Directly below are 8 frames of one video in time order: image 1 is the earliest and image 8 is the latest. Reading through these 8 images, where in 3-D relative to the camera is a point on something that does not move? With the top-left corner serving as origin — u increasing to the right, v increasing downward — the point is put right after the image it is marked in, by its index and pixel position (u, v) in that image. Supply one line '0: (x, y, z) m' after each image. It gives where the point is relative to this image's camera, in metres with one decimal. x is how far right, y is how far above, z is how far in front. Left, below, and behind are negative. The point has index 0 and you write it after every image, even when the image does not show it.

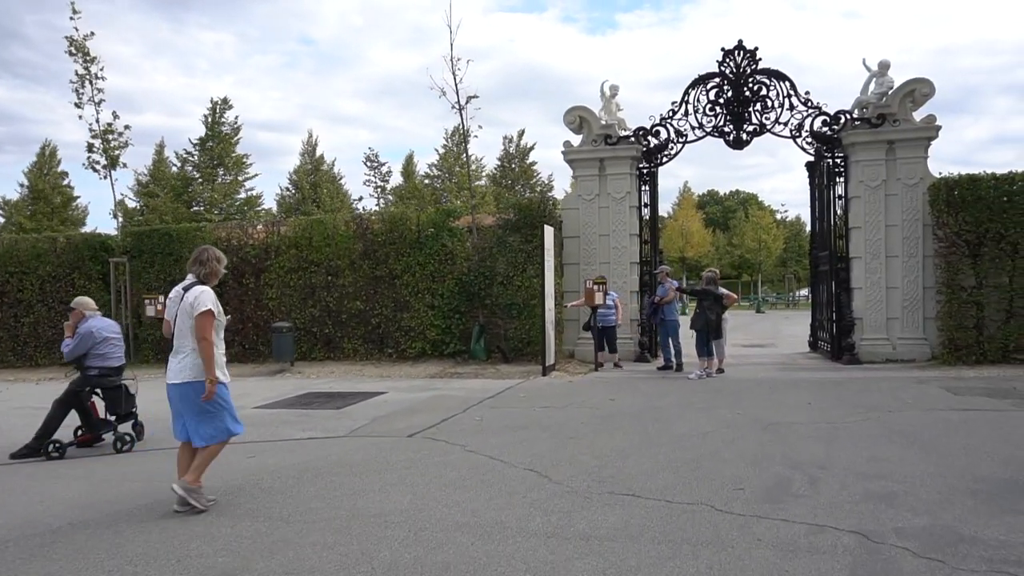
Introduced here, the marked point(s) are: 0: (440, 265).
0: (-1.5, +0.5, +15.2) m
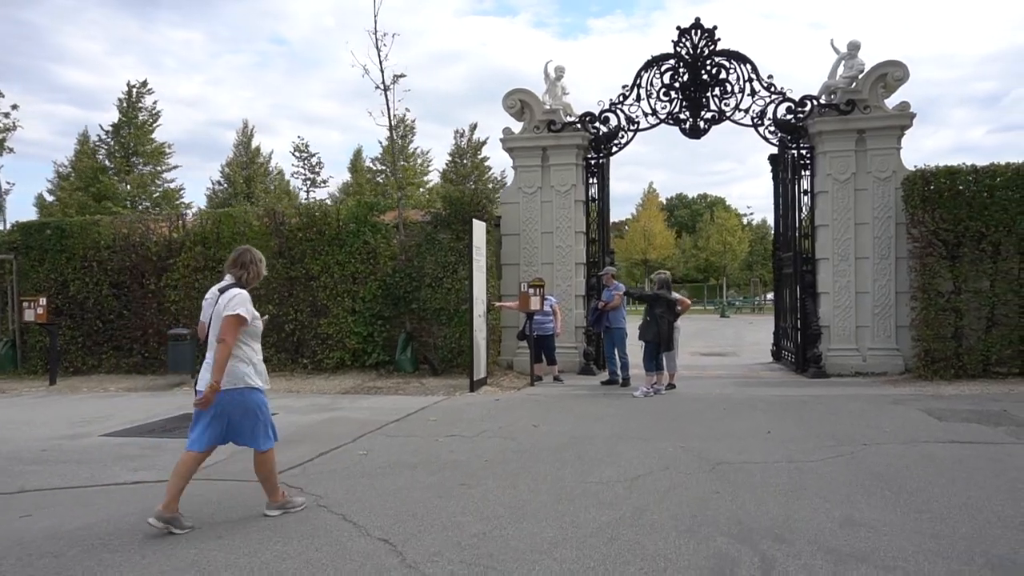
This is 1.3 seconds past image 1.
0: (-2.8, +0.4, +13.5) m
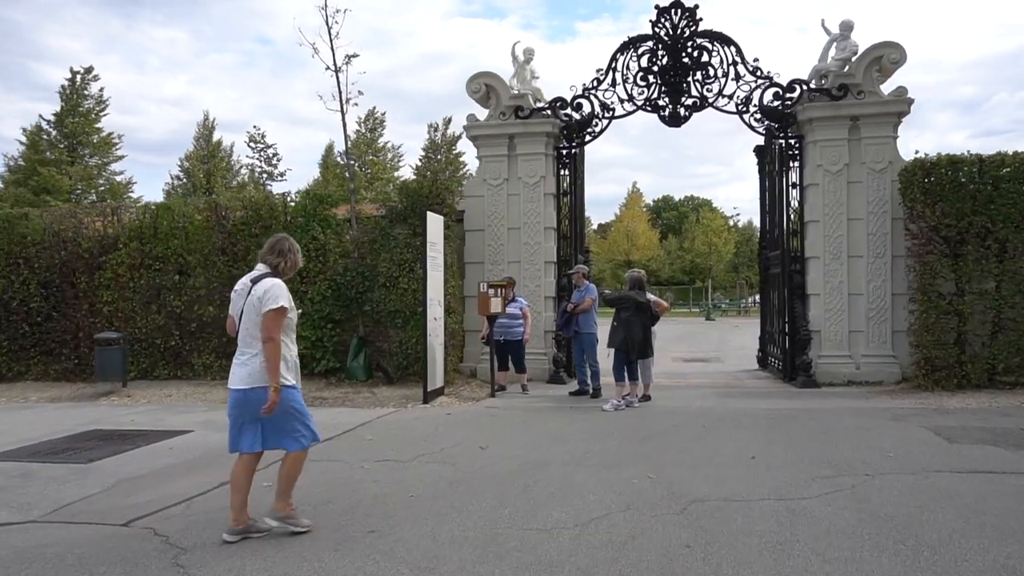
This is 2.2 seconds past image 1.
0: (-3.4, +0.4, +12.3) m
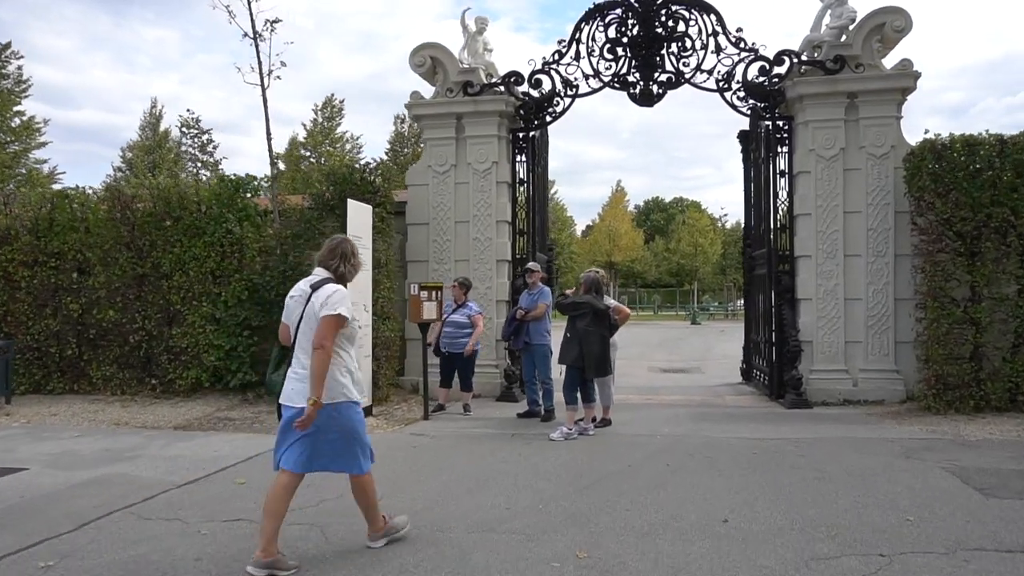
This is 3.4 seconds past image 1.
0: (-4.2, +0.4, +10.6) m
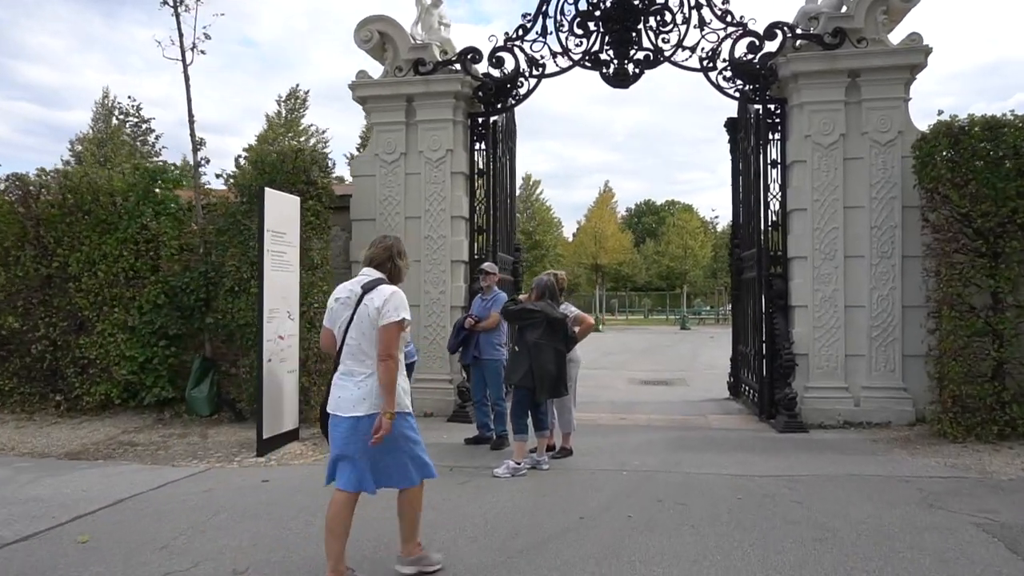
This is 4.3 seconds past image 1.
0: (-4.7, +0.3, +9.3) m
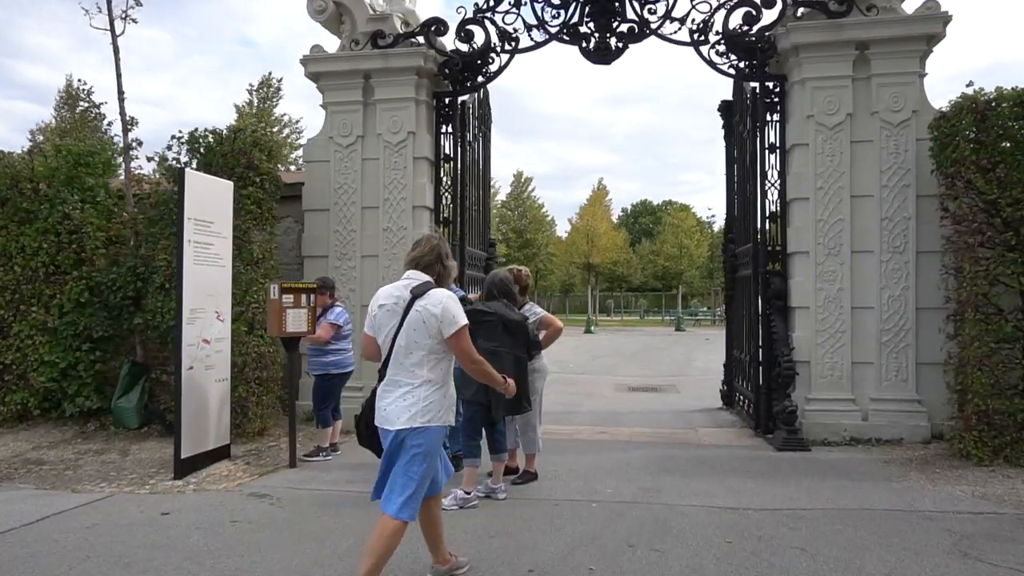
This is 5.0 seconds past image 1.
0: (-5.1, +0.4, +8.3) m
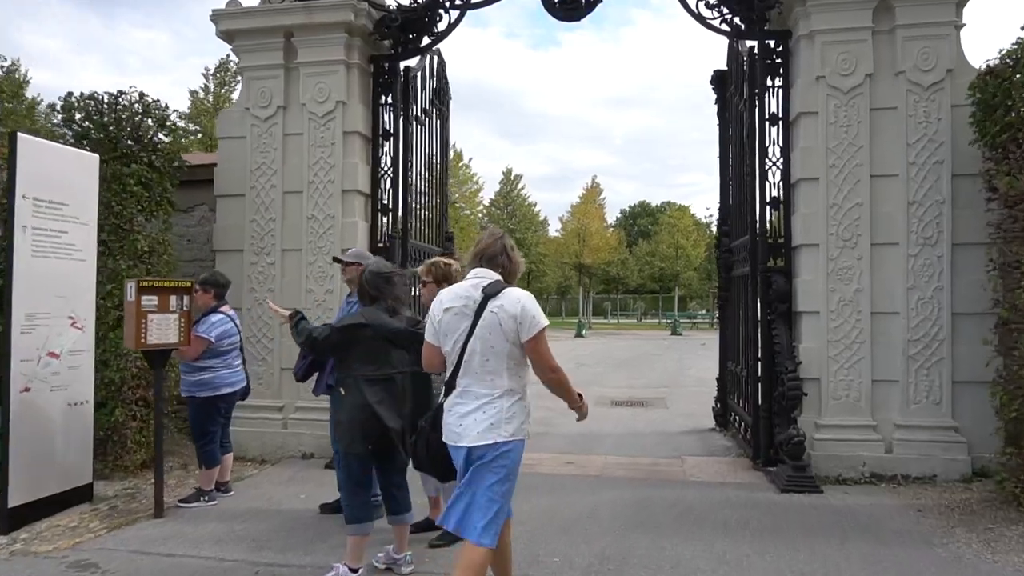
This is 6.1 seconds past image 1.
0: (-5.6, +0.4, +6.9) m
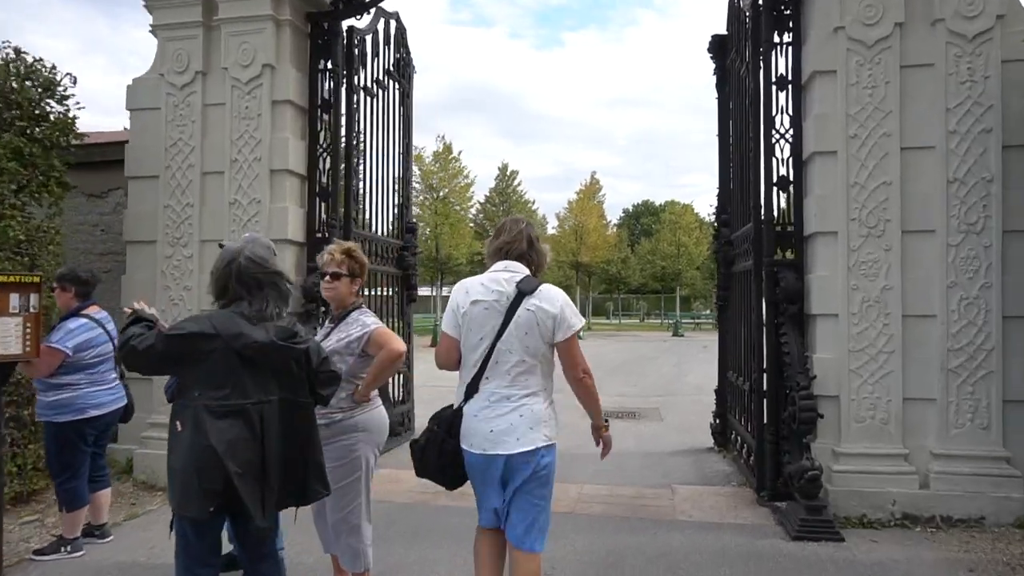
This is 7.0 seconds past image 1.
0: (-5.9, +0.4, +5.8) m
